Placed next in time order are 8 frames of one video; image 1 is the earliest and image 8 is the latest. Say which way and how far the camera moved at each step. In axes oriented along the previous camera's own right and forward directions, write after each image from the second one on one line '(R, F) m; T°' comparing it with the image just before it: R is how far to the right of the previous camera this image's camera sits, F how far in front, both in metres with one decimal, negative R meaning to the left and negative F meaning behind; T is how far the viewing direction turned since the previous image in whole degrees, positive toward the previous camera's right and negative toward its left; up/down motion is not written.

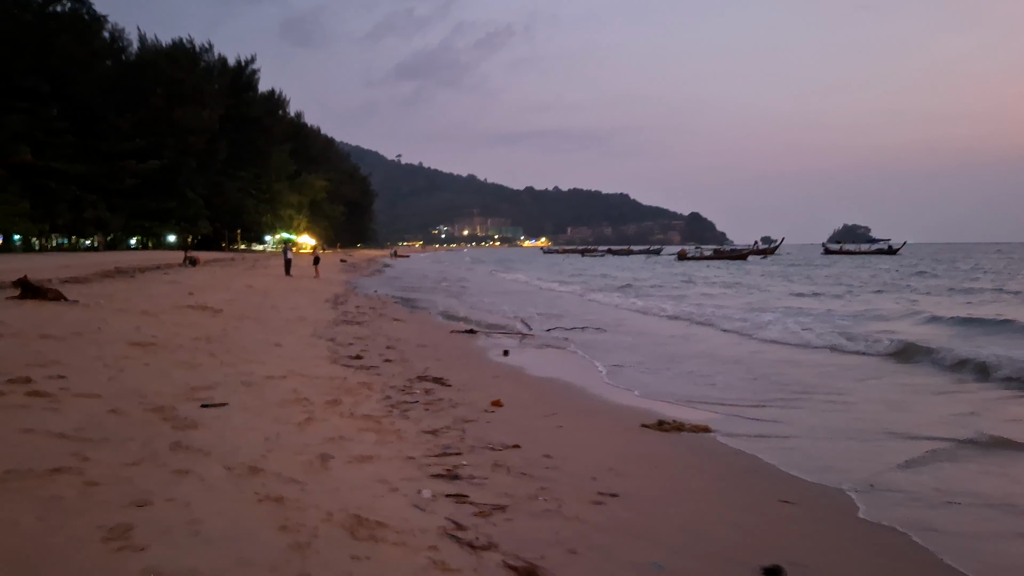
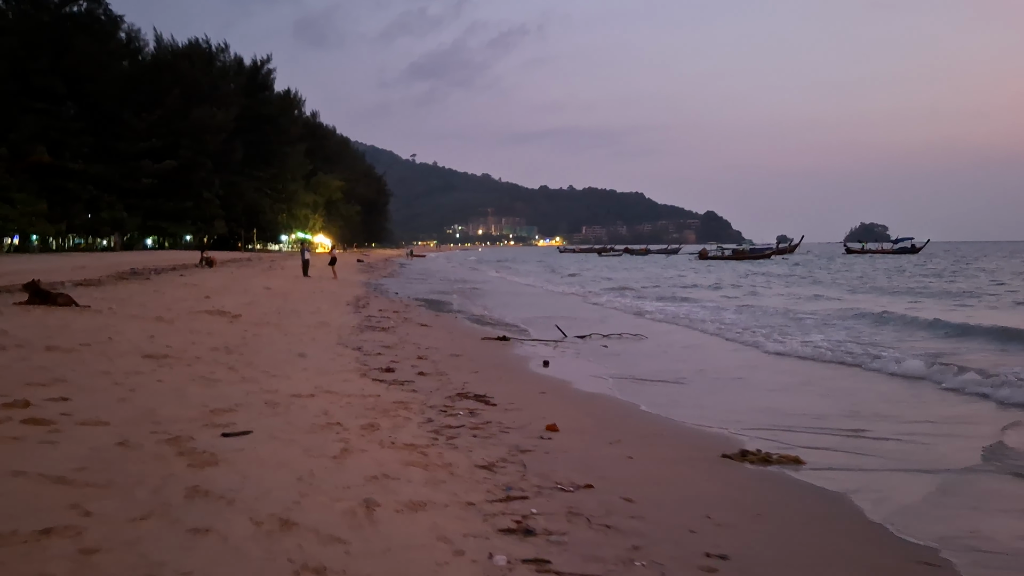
(-0.3, +0.7) m; -1°
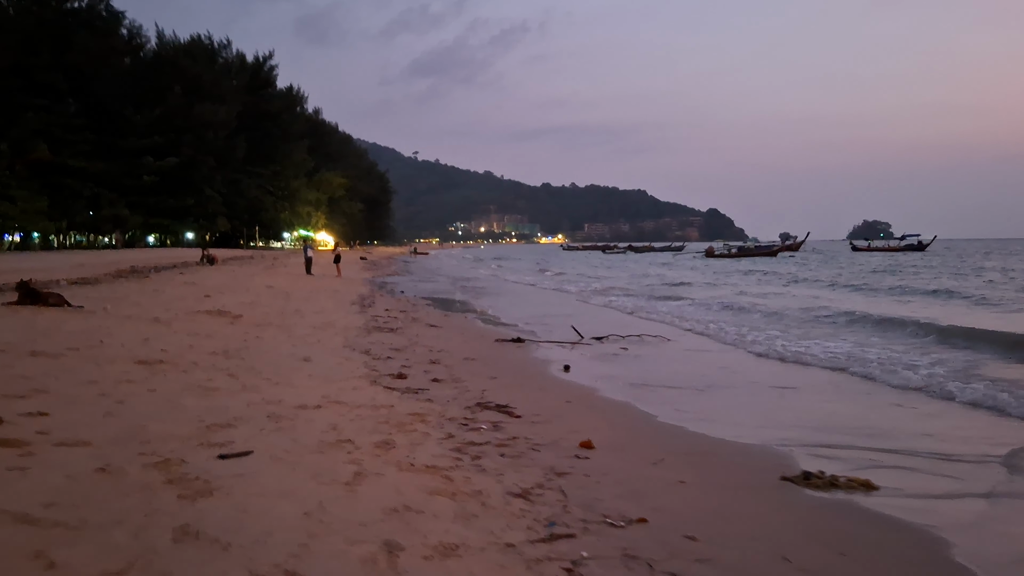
(-0.2, +0.6) m; 0°
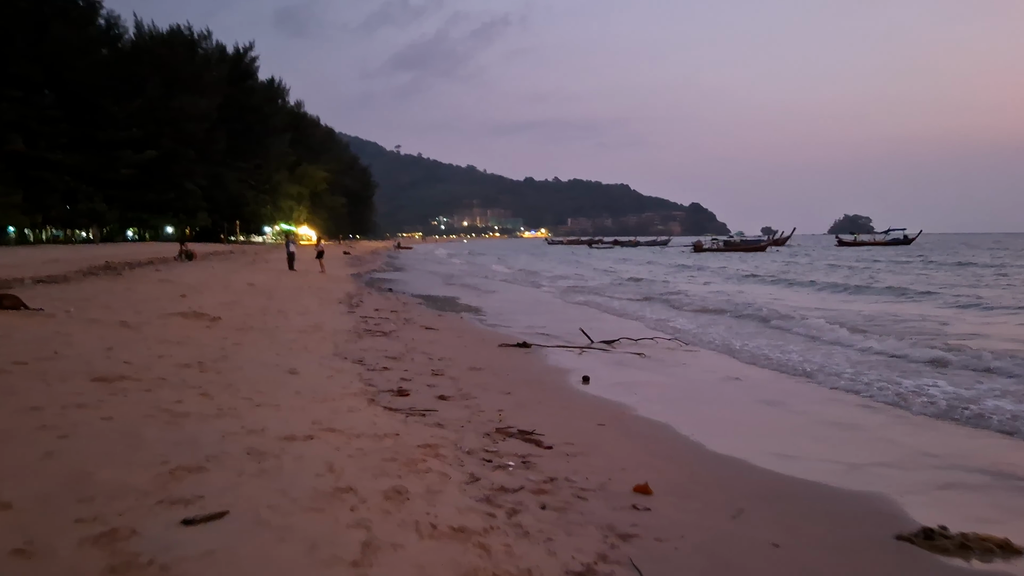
(-0.3, +1.0) m; +1°
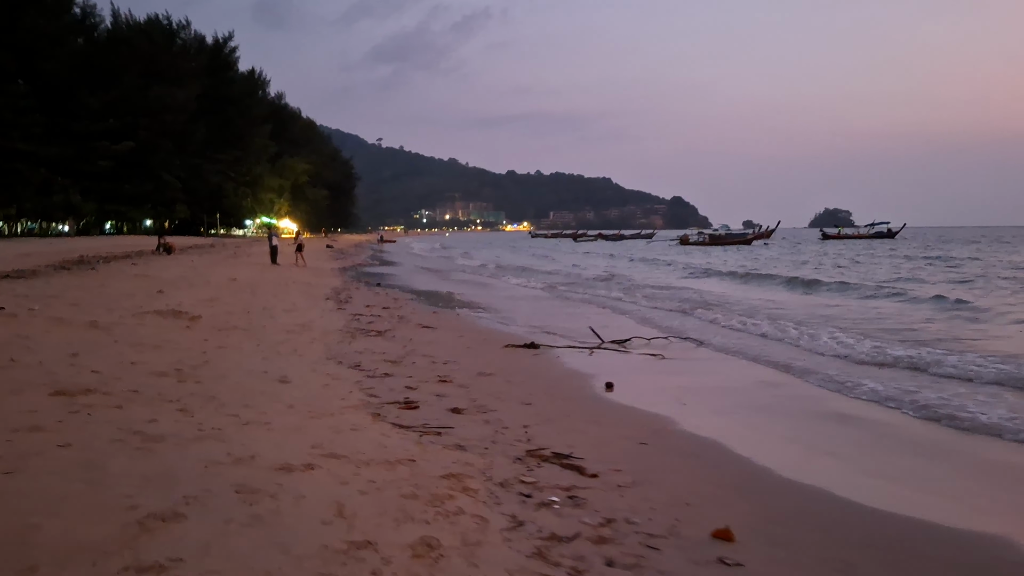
(-0.3, +0.8) m; +1°
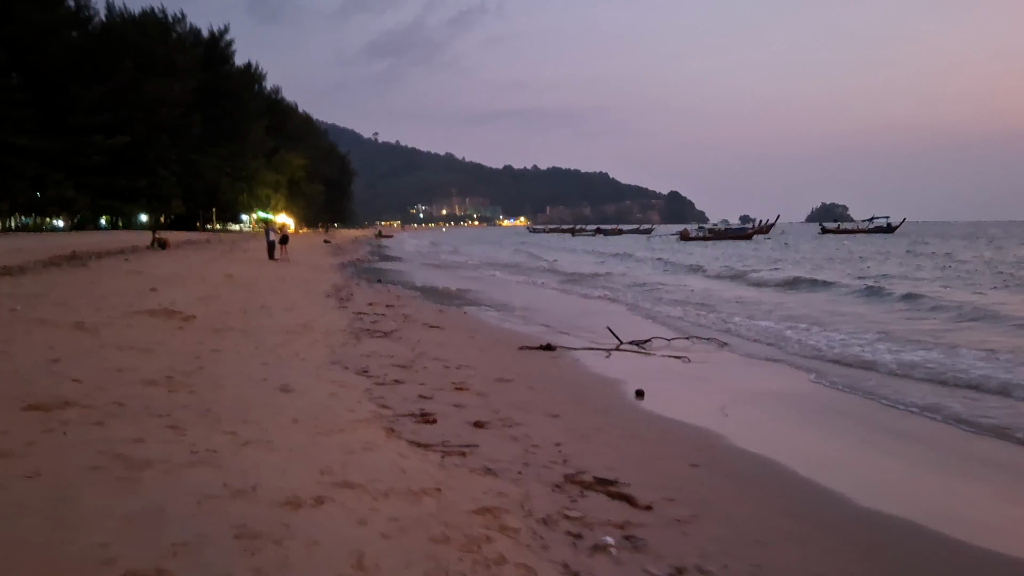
(-0.2, +0.6) m; 0°
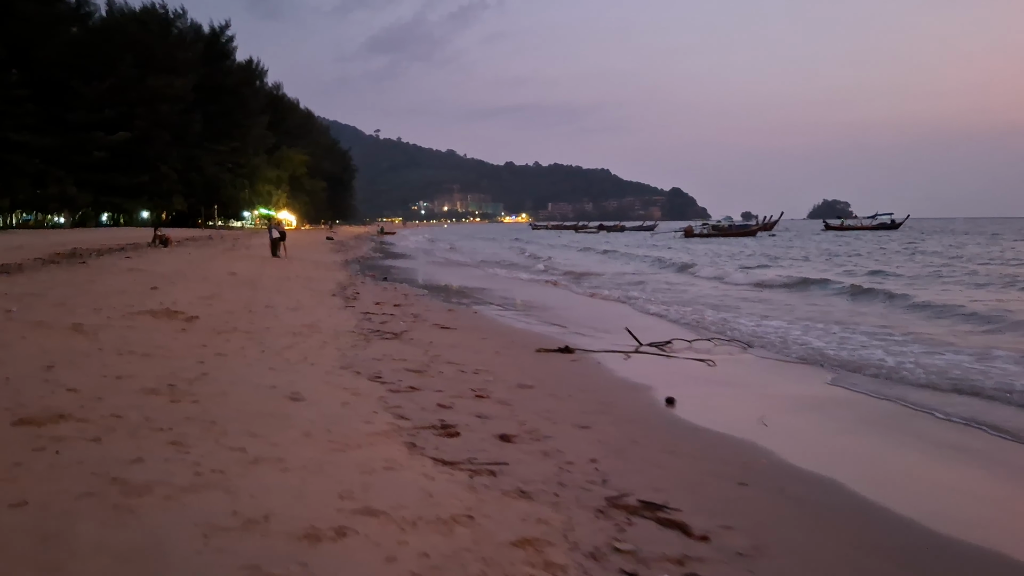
(-0.1, +0.4) m; 0°
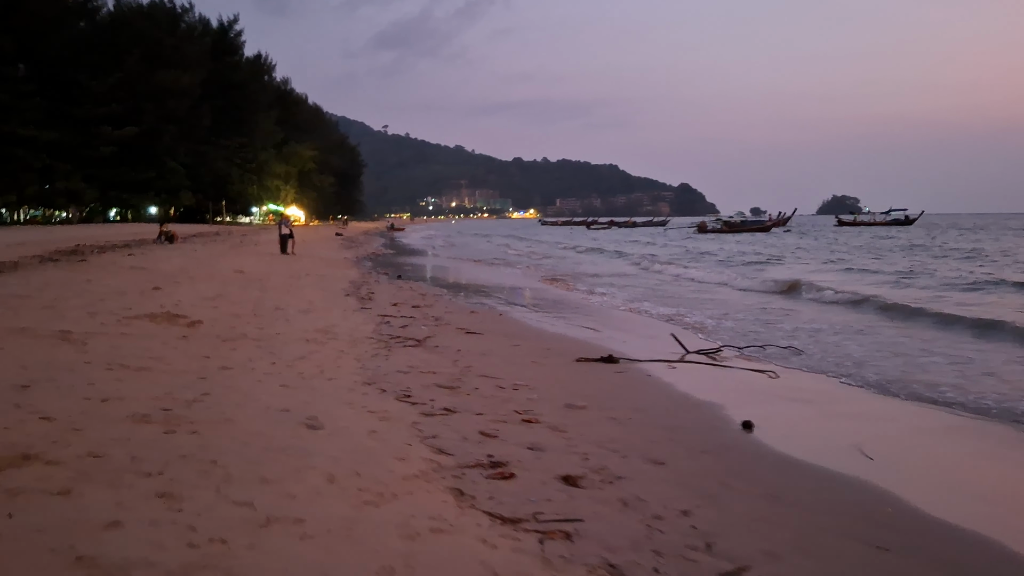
(-0.3, +0.9) m; 0°
